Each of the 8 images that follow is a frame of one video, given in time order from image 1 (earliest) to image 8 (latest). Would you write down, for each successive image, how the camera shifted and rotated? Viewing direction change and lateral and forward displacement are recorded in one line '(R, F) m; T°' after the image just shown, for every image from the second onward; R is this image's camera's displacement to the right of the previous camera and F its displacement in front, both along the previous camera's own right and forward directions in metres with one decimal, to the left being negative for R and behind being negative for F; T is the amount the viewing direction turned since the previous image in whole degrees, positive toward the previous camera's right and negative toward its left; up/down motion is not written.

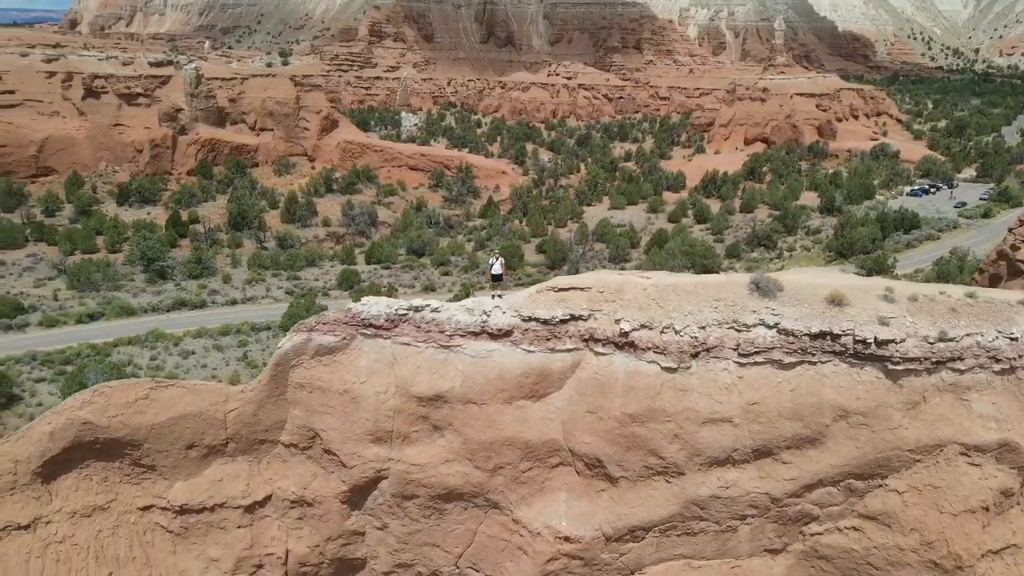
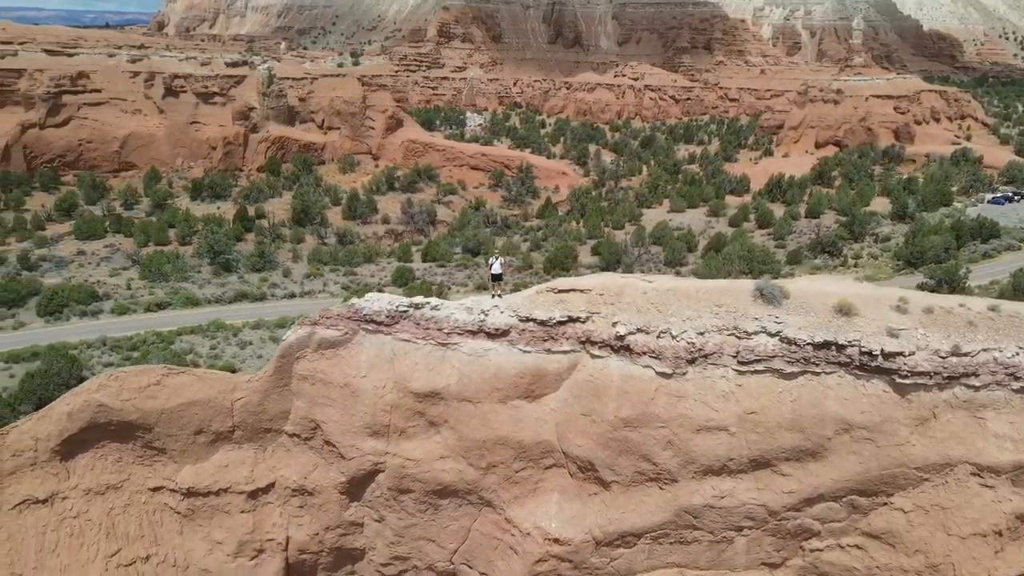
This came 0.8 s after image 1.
(+0.6, 0.0) m; -5°
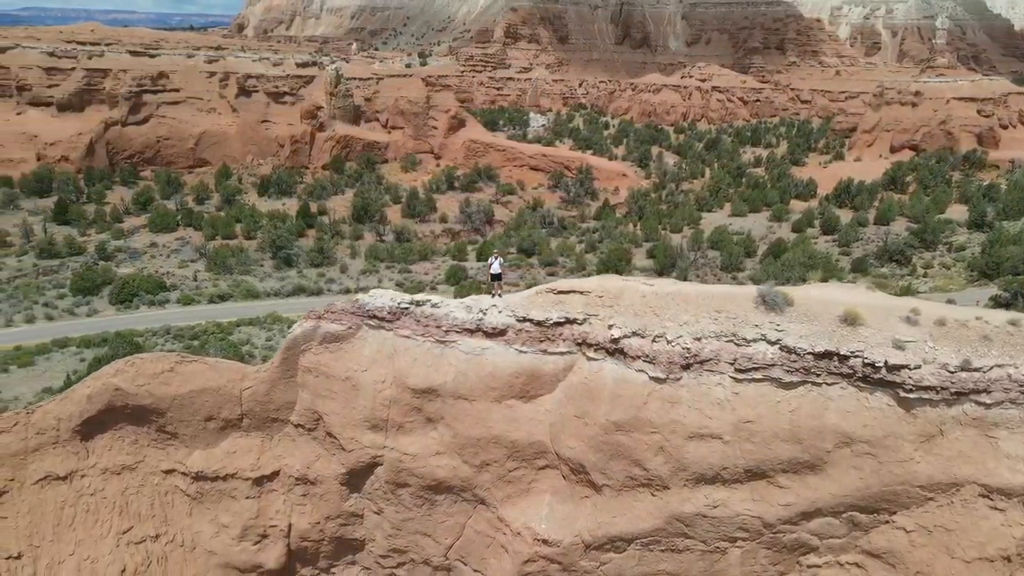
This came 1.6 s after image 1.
(+0.6, 0.0) m; -5°
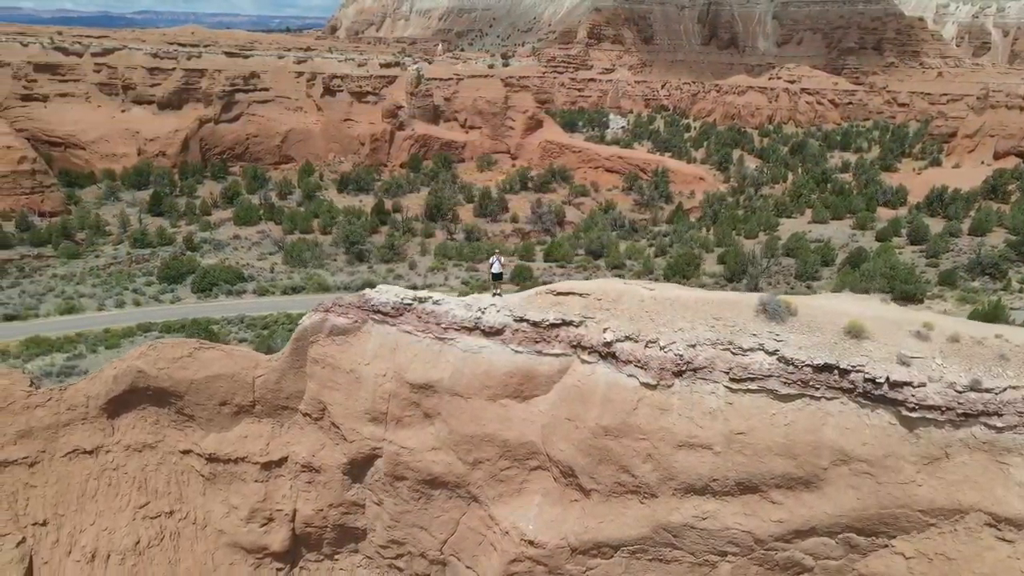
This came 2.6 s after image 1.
(+0.7, 0.0) m; -6°
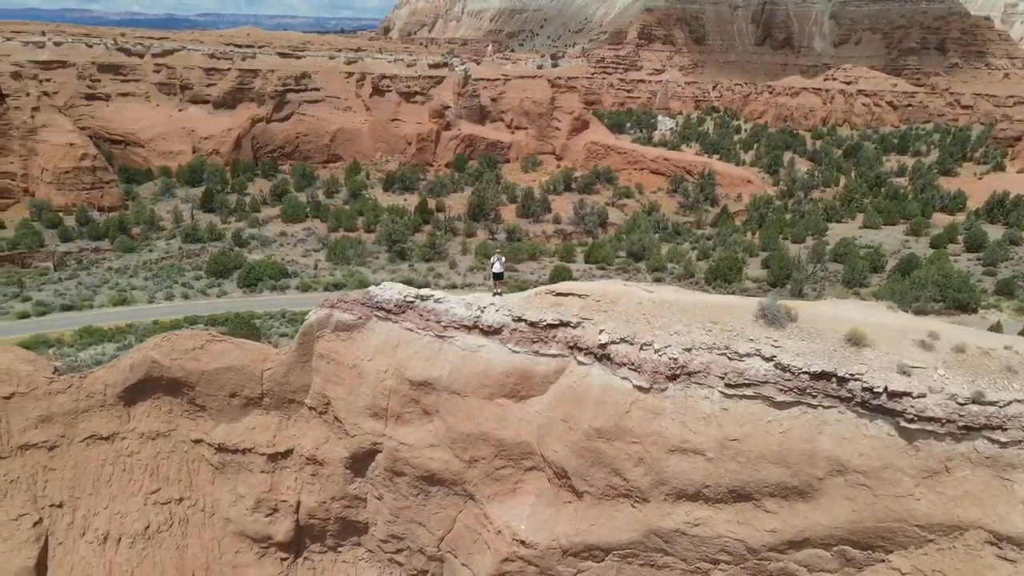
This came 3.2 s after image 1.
(+0.4, 0.0) m; -3°
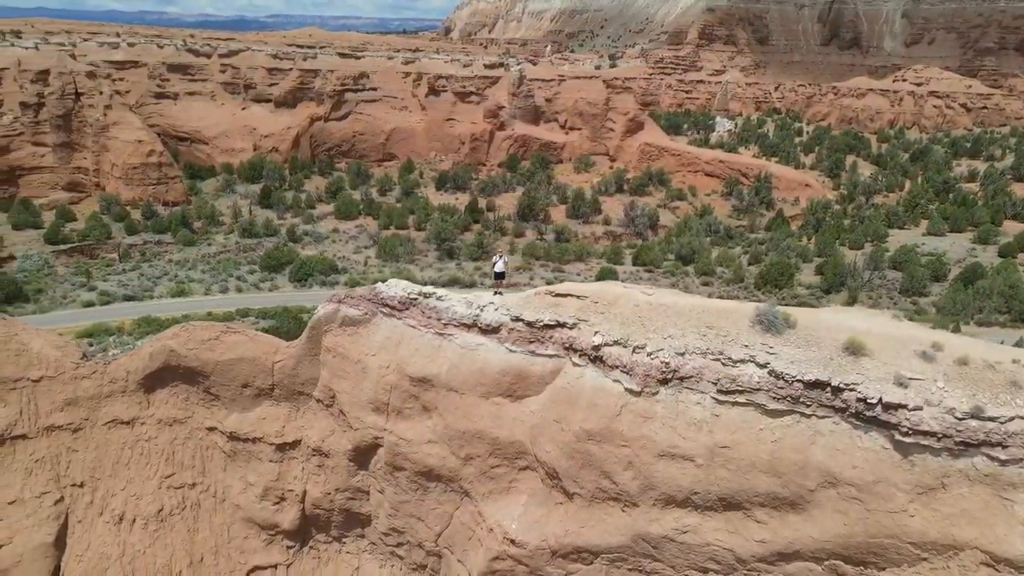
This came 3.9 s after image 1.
(+0.5, 0.0) m; -4°
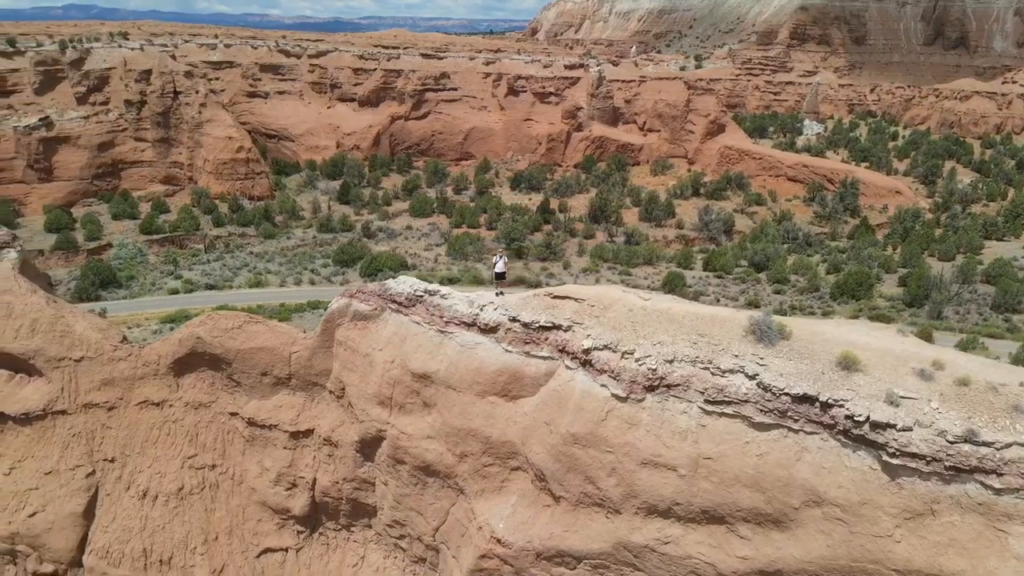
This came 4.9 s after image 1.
(+0.8, 0.0) m; -6°
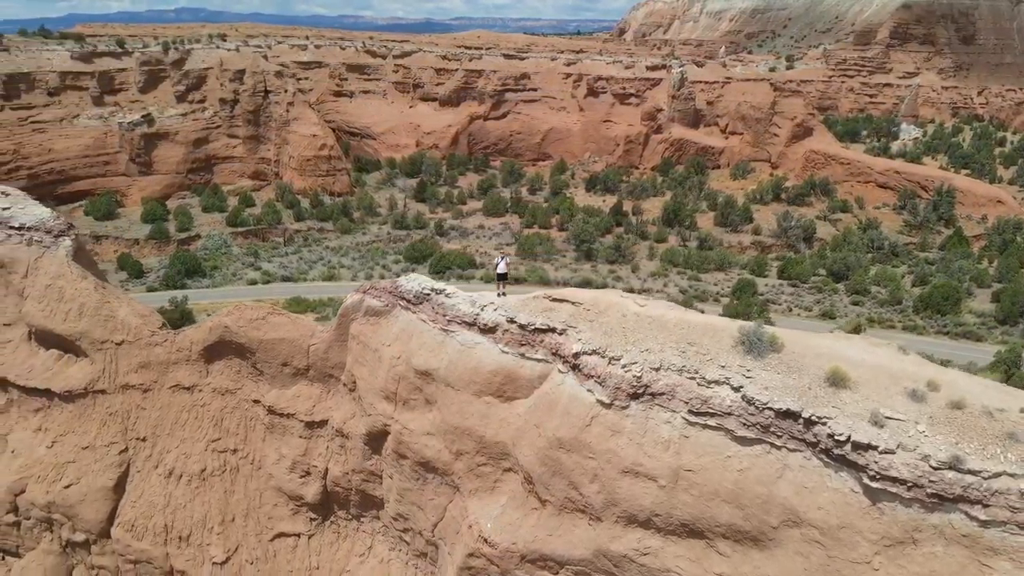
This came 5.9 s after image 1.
(+0.8, 0.0) m; -6°
